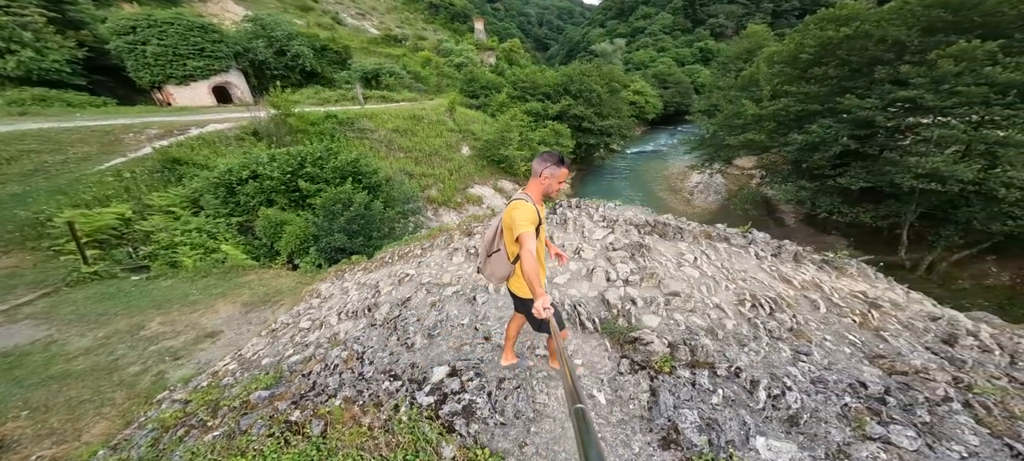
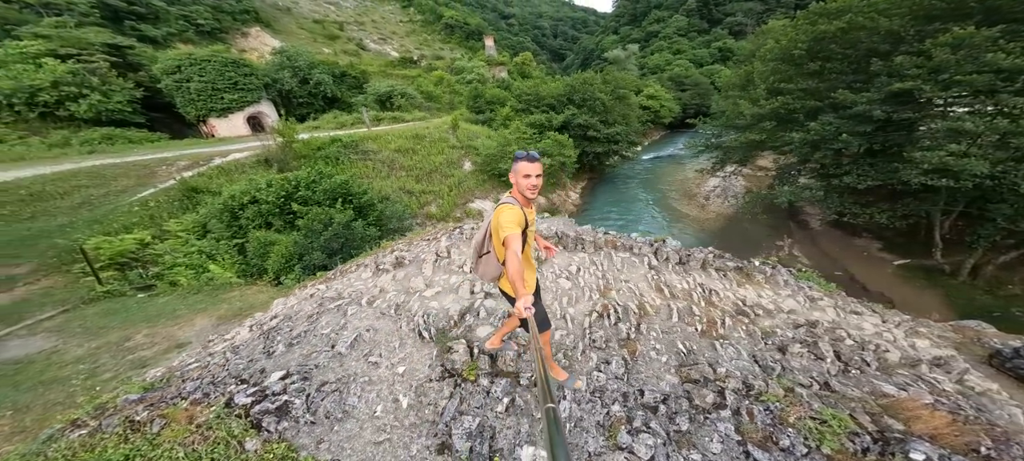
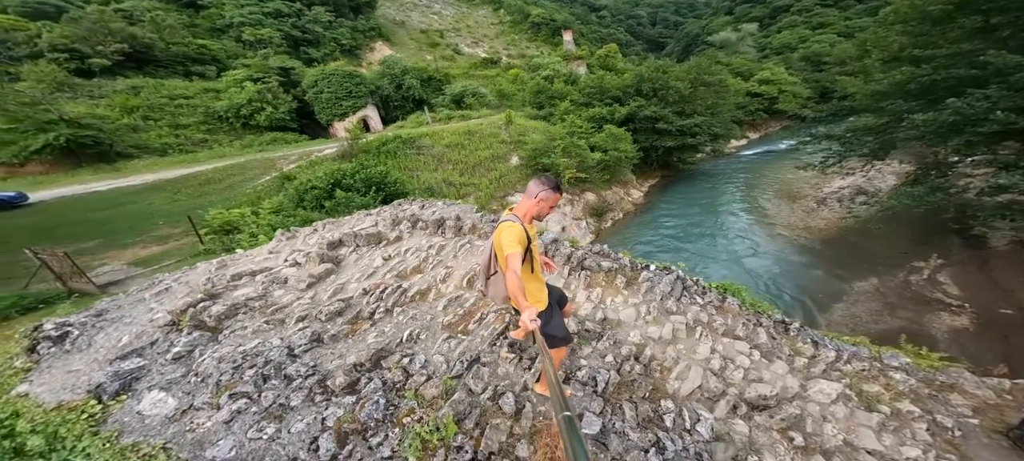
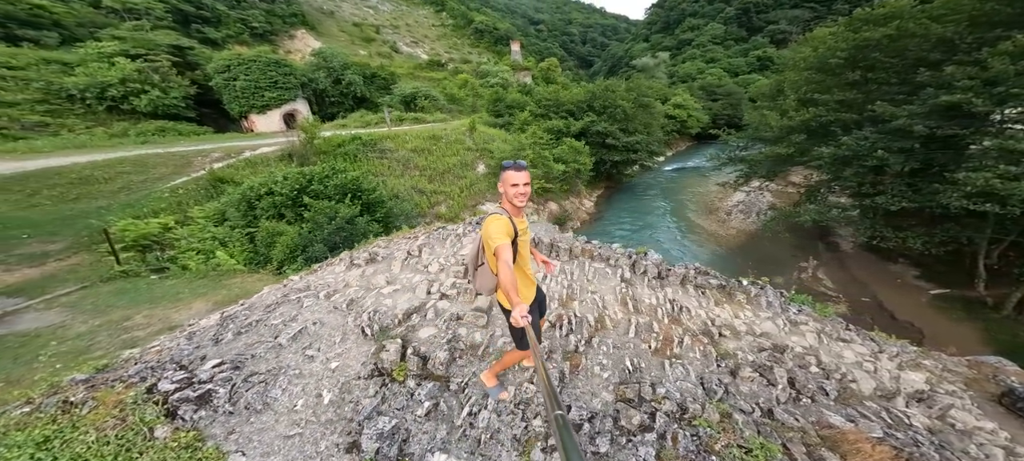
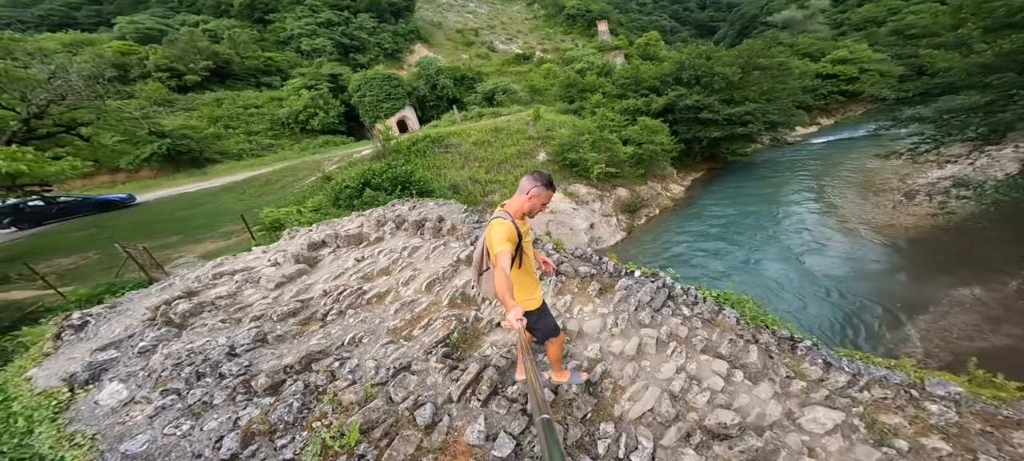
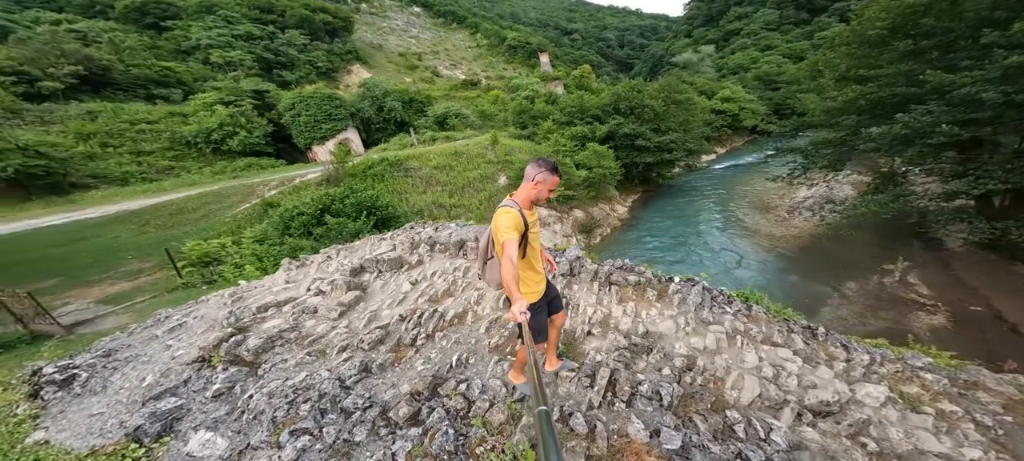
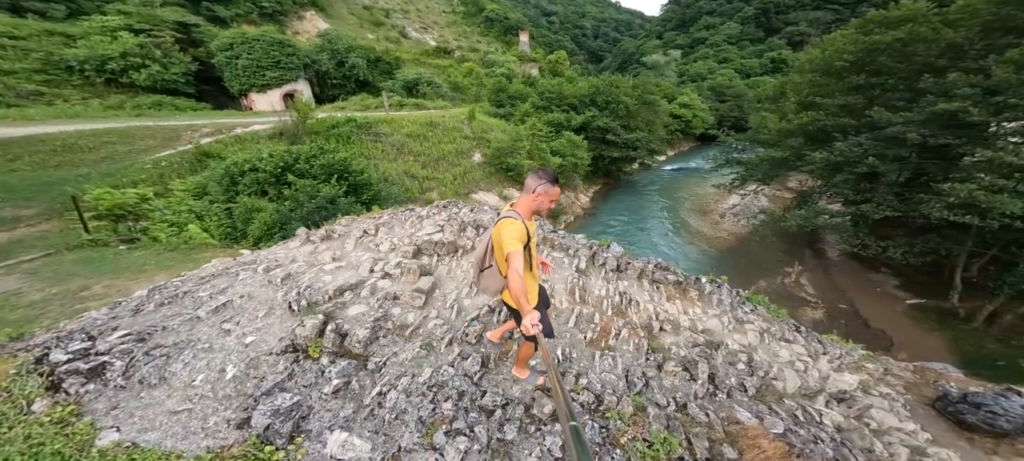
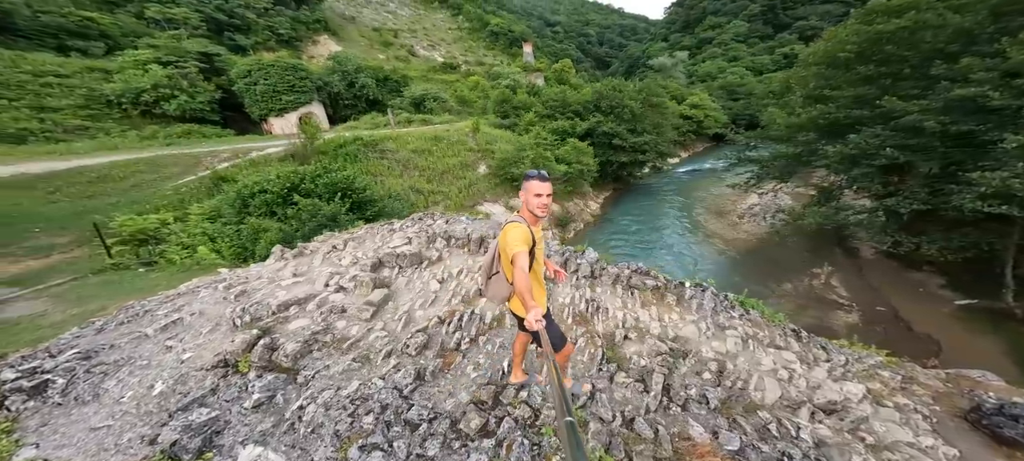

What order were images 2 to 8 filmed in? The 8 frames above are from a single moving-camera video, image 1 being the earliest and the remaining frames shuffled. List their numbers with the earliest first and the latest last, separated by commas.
2, 4, 7, 8, 6, 3, 5
